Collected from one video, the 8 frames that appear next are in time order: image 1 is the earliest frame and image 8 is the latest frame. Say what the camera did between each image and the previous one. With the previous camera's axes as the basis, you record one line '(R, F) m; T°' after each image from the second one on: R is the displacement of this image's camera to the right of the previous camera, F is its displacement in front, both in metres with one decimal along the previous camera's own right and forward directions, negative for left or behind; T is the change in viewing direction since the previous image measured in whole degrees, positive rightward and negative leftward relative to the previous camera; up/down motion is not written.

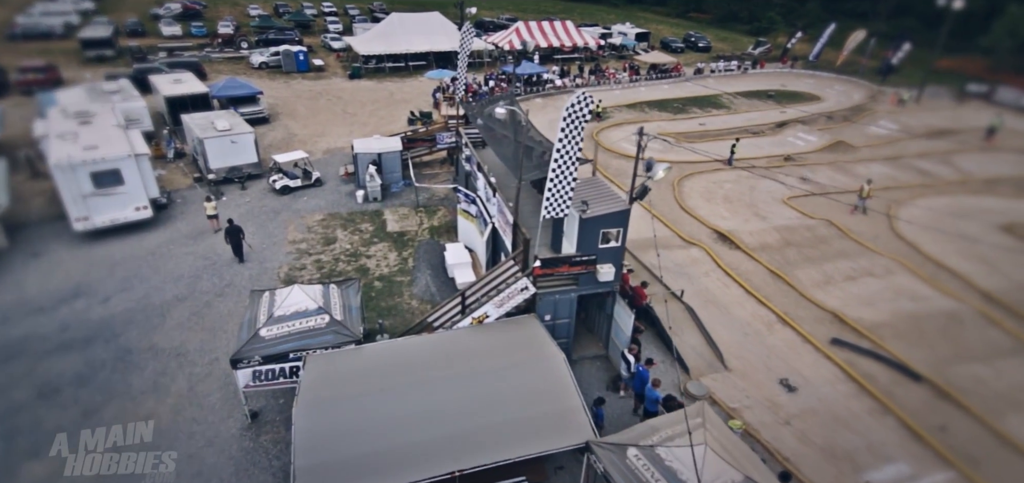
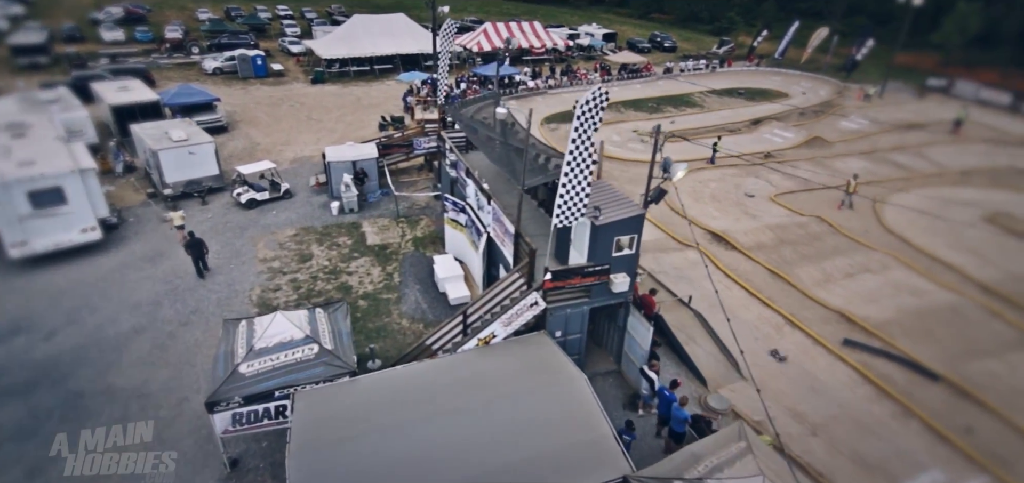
(-0.9, +1.1) m; +4°
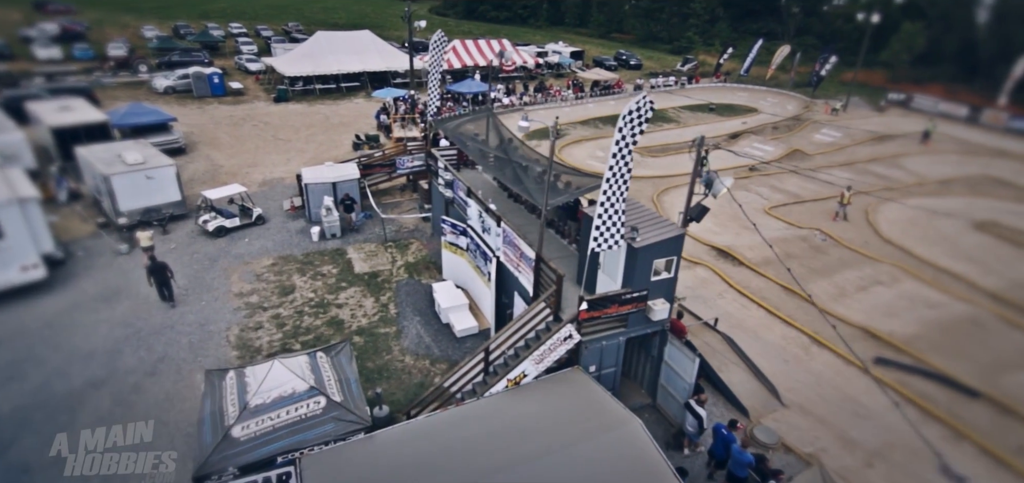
(-1.3, +1.3) m; +4°
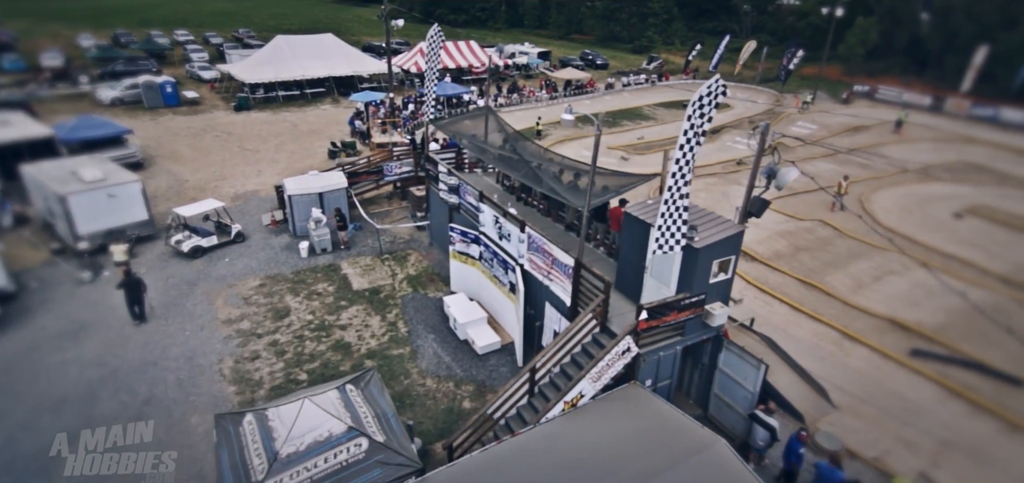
(-1.5, +1.1) m; +4°
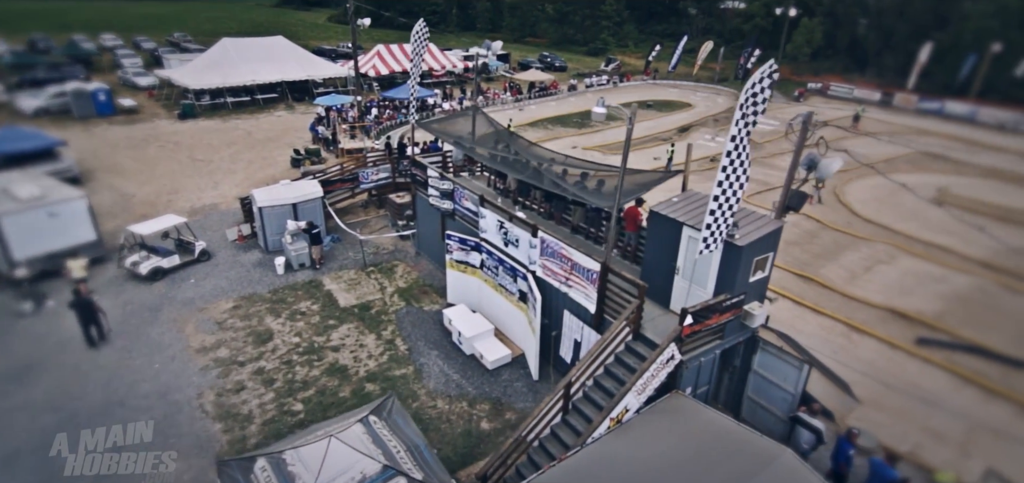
(-1.3, +0.9) m; +5°
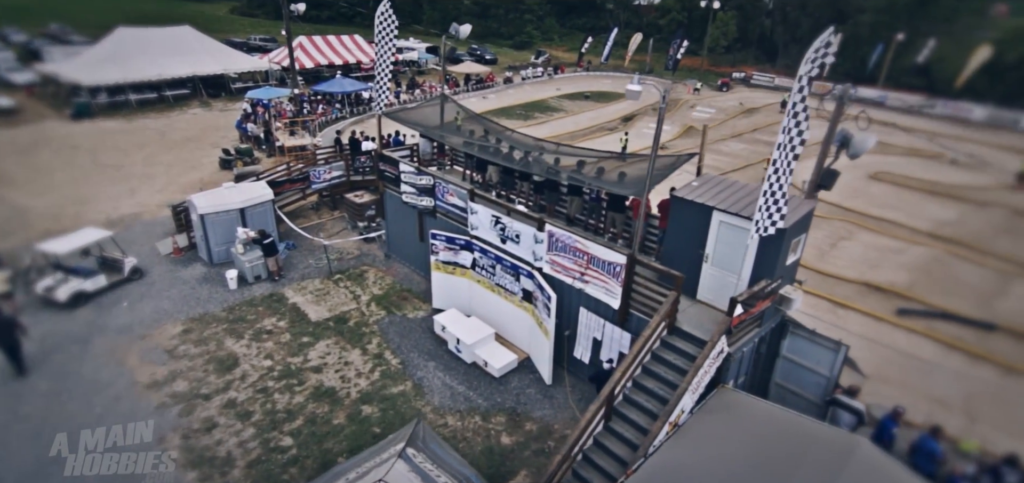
(-1.7, +1.1) m; +8°
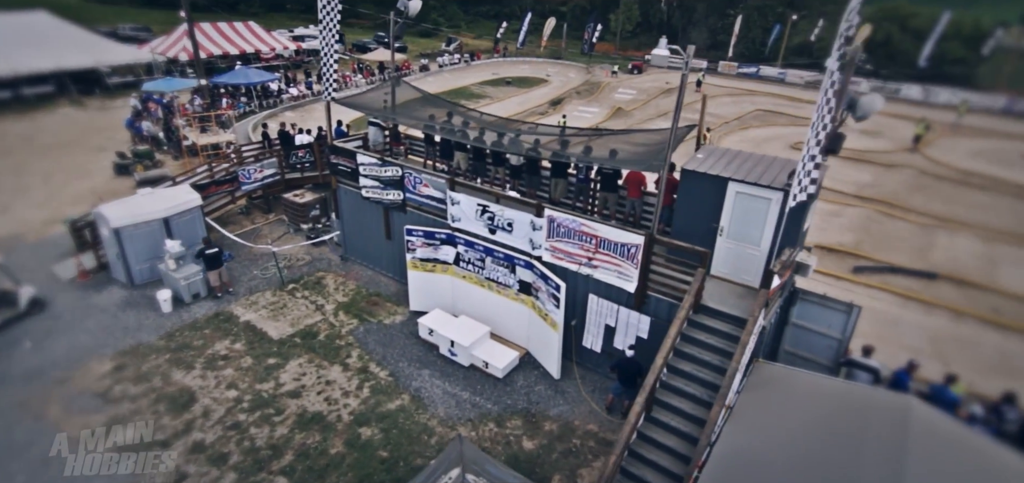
(-1.6, +1.0) m; +10°
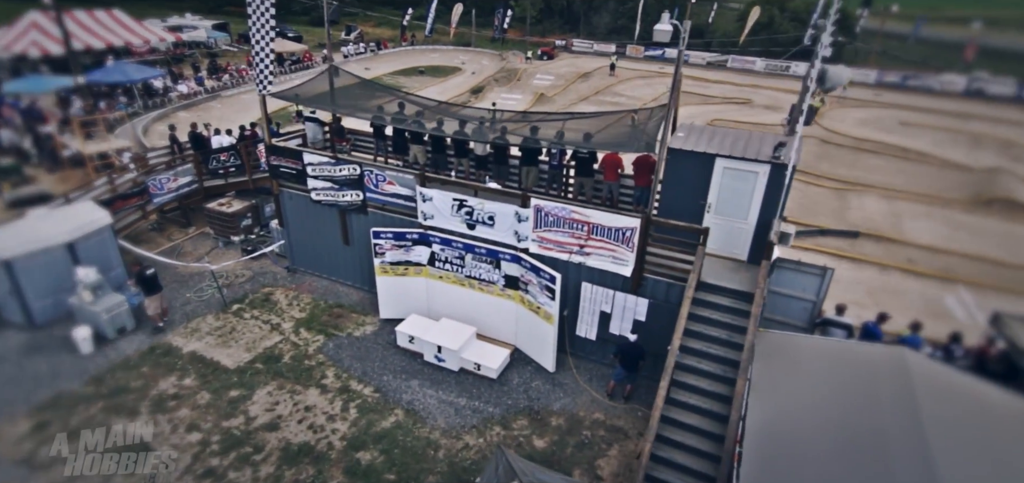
(-1.4, +0.6) m; +10°
